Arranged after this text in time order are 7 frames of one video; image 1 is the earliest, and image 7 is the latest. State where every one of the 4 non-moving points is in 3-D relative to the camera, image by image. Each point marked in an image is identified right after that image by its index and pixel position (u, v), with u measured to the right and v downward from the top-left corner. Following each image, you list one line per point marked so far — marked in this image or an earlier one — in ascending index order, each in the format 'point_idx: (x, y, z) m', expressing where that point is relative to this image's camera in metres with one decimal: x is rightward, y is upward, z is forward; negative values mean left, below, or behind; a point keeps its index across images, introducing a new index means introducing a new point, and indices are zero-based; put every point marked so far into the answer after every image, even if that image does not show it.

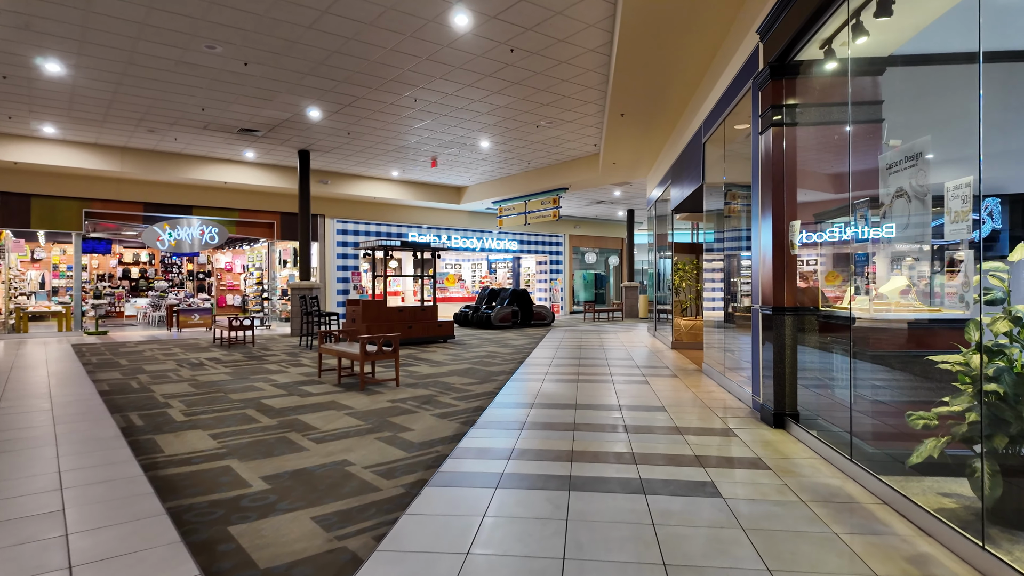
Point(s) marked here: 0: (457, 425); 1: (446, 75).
0: (-0.4, -1.0, +4.1) m
1: (-0.9, +2.8, +7.8) m
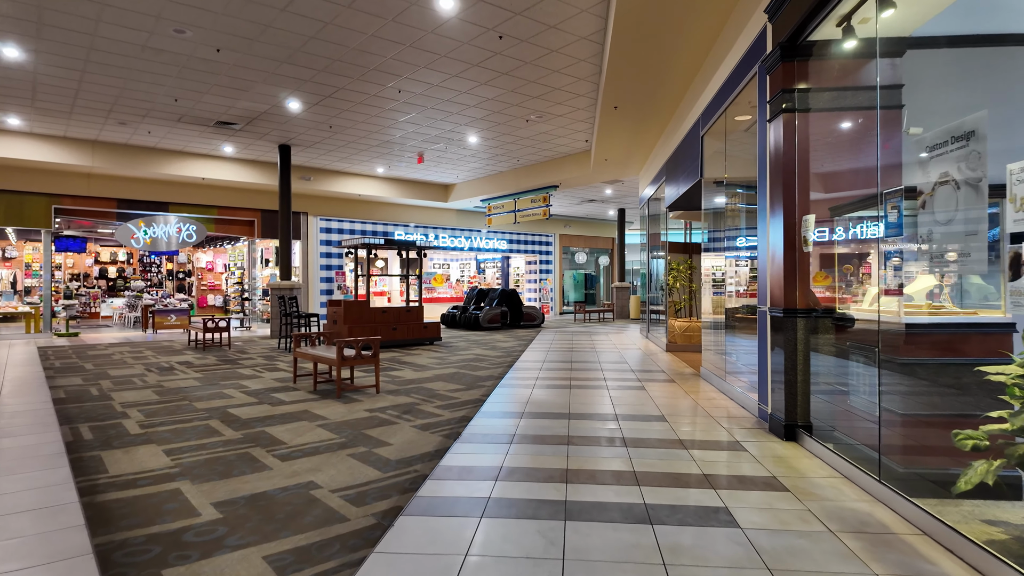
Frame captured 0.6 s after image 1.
0: (-0.5, -1.0, +3.7) m
1: (-1.0, +2.8, +7.4) m
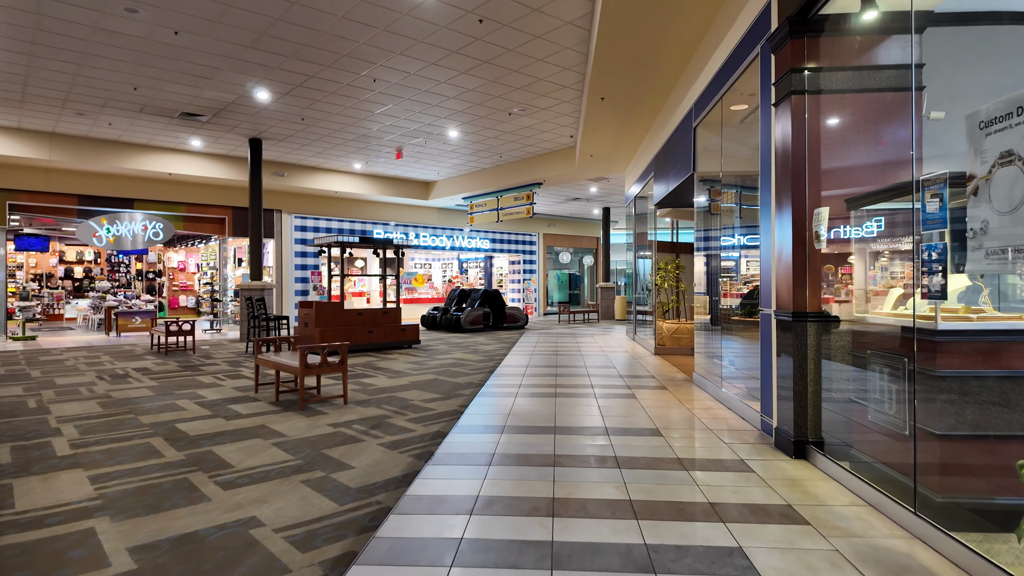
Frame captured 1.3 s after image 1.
0: (-0.6, -1.0, +3.3) m
1: (-1.3, +2.8, +7.0) m
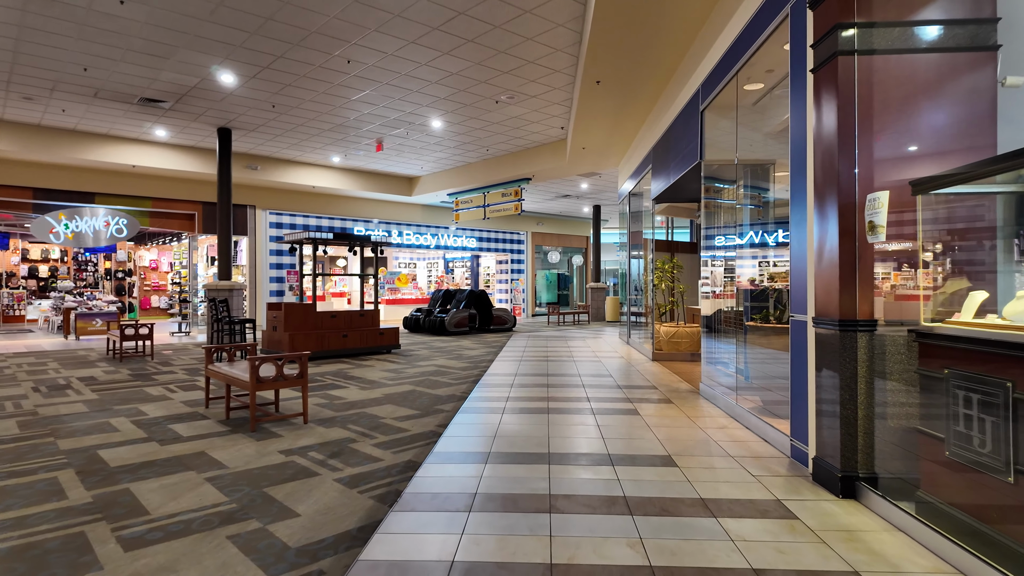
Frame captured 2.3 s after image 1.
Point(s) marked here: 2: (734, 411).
0: (-0.7, -1.0, +2.7) m
1: (-1.4, +2.8, +6.3) m
2: (+1.9, -1.0, +4.9) m
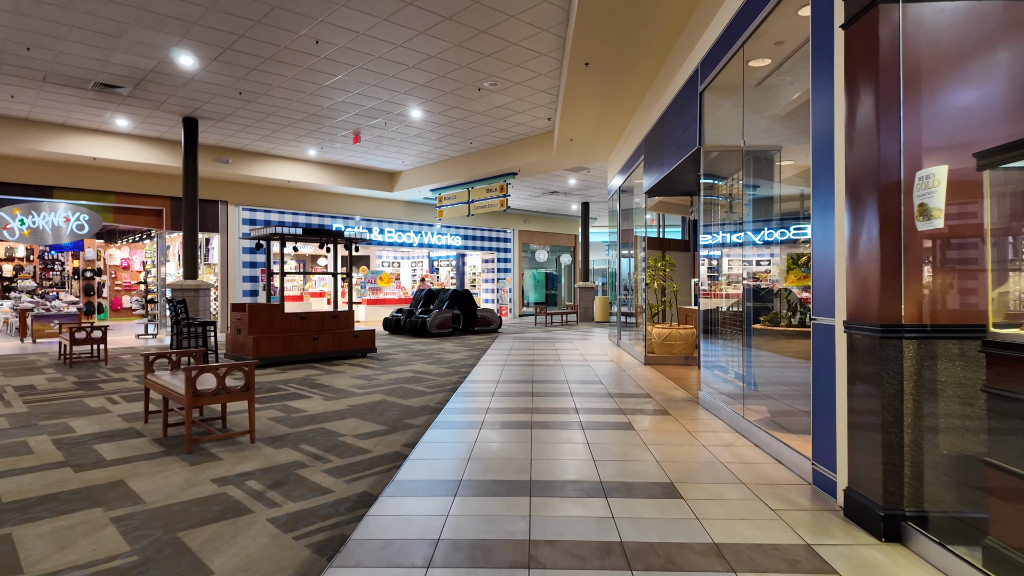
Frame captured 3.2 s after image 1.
0: (-0.8, -1.0, +2.2) m
1: (-1.6, +2.8, +5.8) m
2: (+1.7, -1.0, +4.5) m
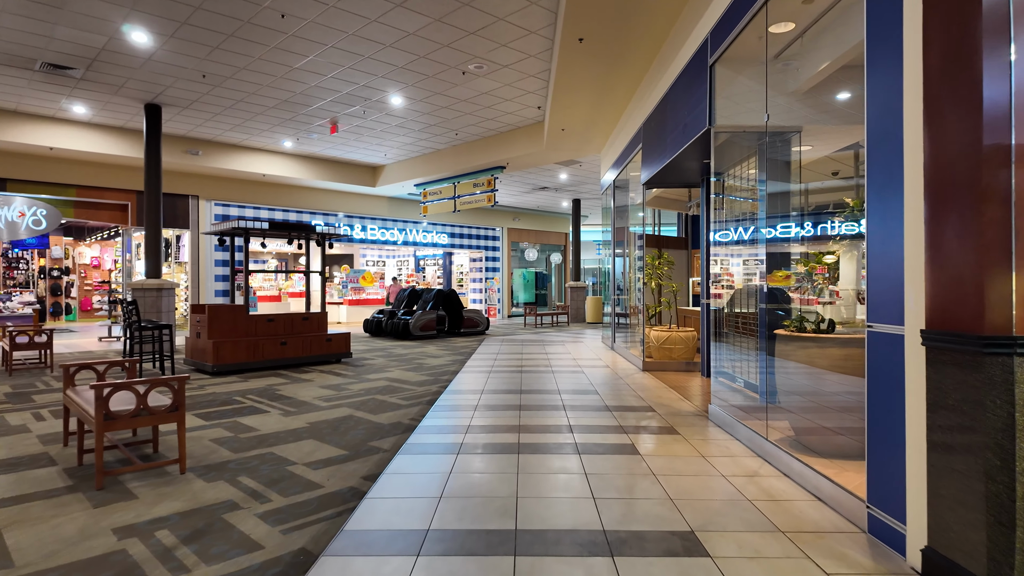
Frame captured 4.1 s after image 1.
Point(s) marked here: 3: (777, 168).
0: (-0.8, -1.0, +1.6) m
1: (-1.7, +2.8, +5.2) m
2: (+1.6, -1.0, +3.9) m
3: (+1.7, +0.8, +3.8) m
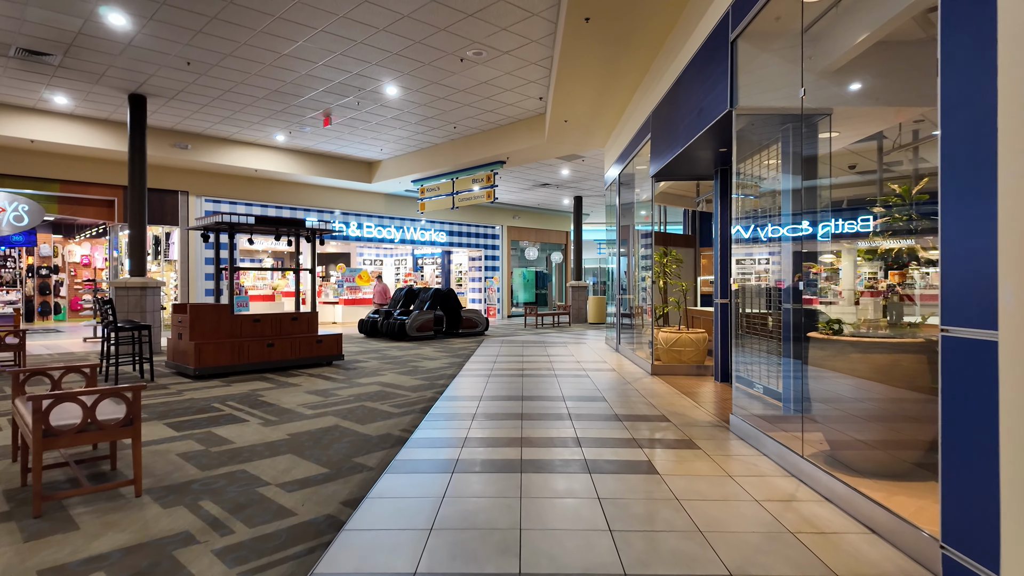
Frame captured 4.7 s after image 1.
0: (-0.8, -1.0, +1.2) m
1: (-1.7, +2.8, +4.8) m
2: (+1.6, -1.0, +3.5) m
3: (+1.7, +0.8, +3.4) m
